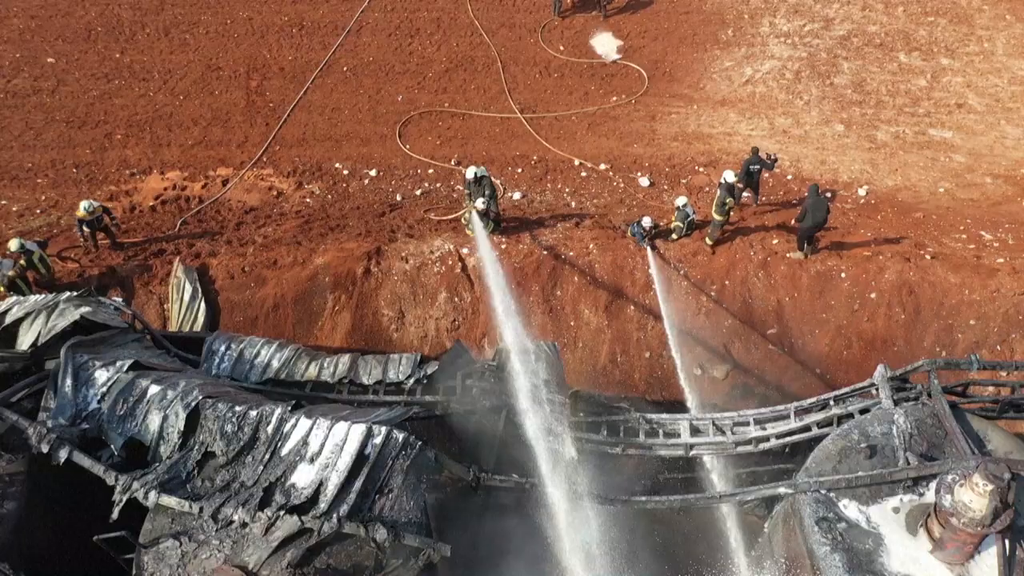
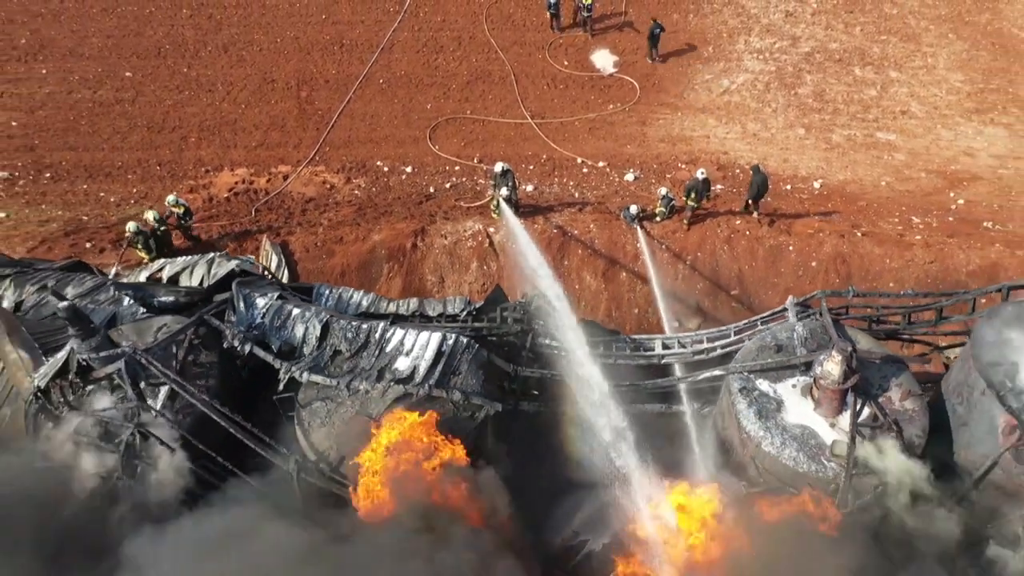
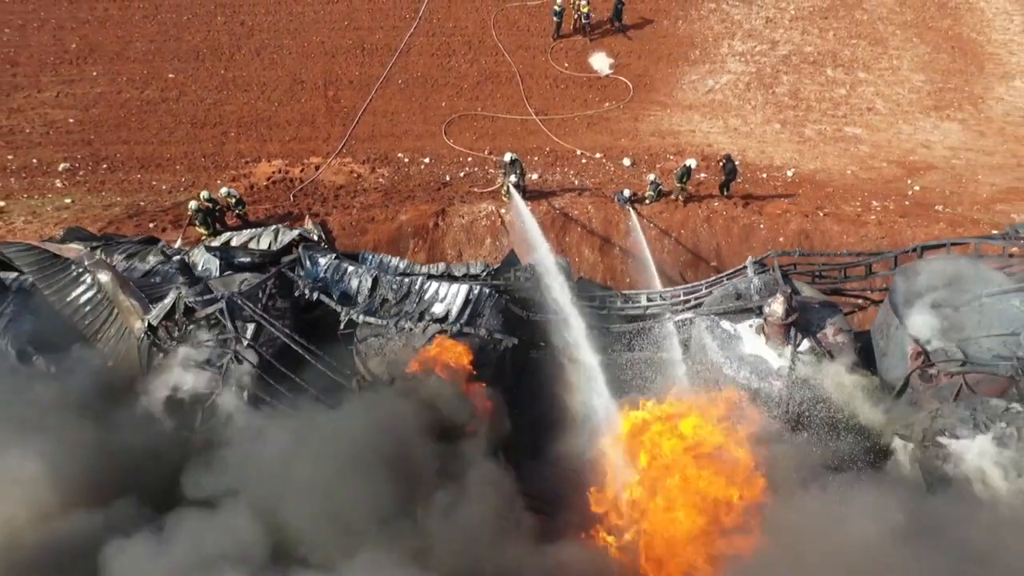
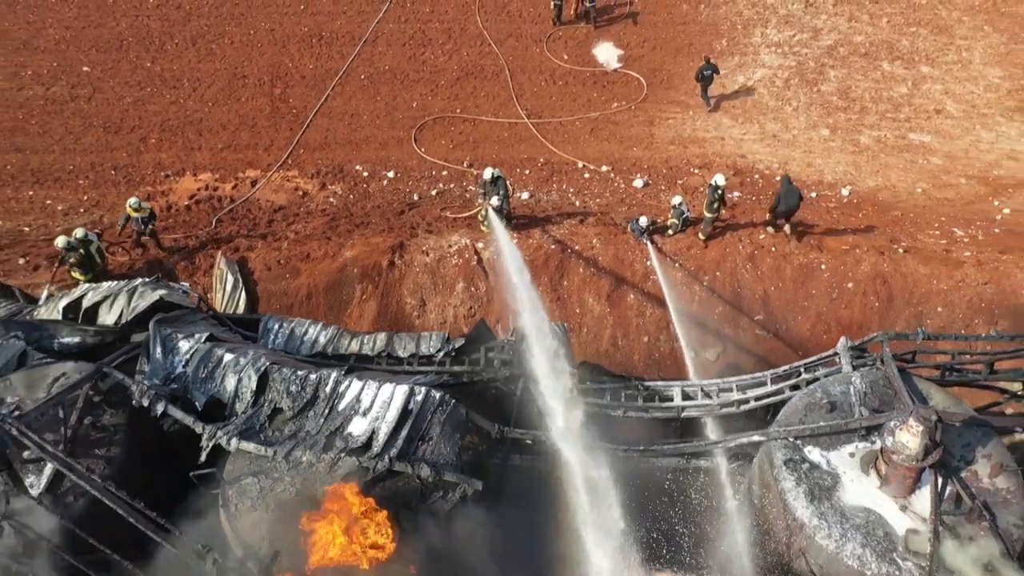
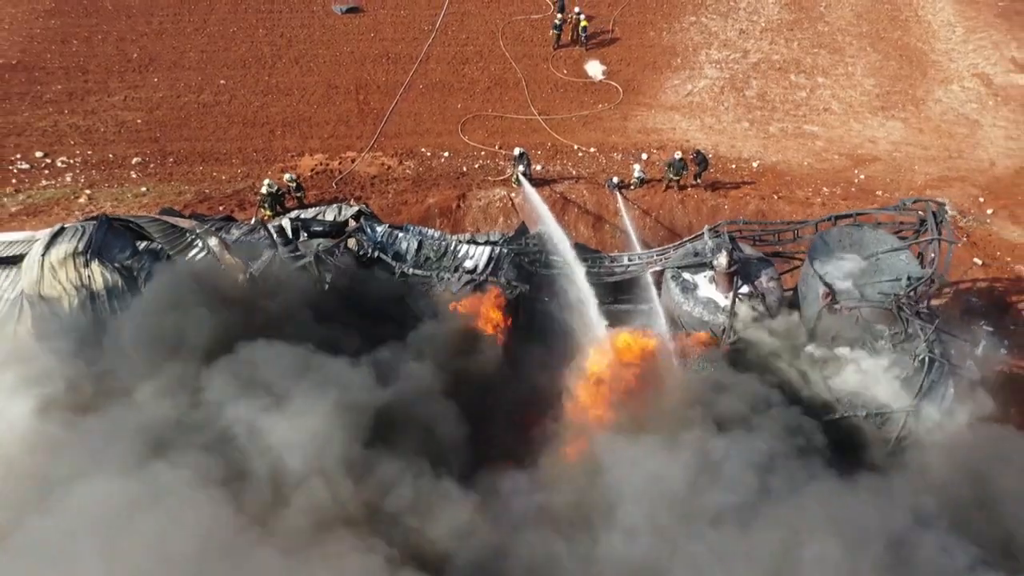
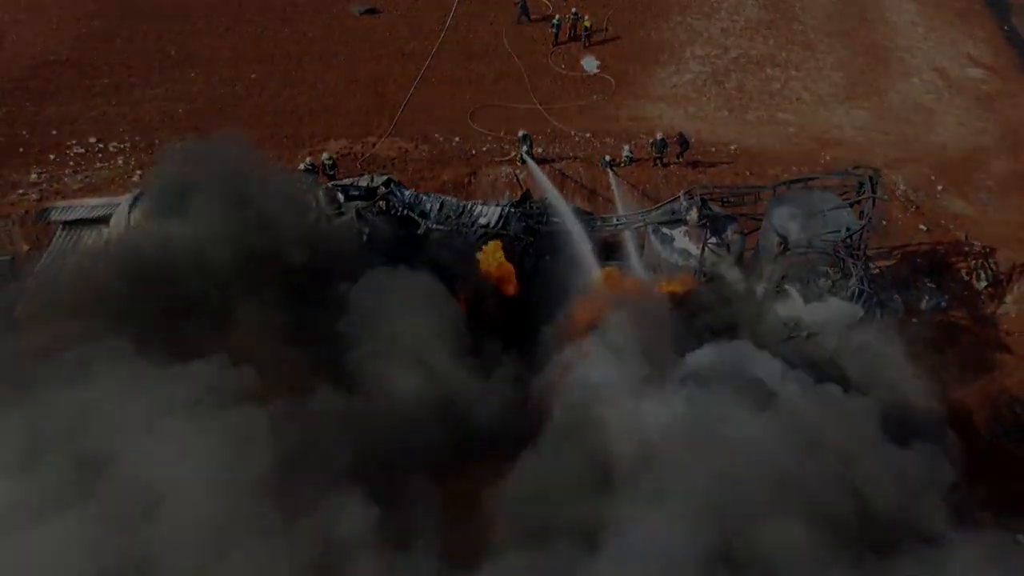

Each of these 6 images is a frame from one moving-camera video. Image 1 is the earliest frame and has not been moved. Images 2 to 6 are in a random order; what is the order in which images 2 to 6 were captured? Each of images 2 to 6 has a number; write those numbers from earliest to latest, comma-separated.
4, 2, 3, 5, 6
